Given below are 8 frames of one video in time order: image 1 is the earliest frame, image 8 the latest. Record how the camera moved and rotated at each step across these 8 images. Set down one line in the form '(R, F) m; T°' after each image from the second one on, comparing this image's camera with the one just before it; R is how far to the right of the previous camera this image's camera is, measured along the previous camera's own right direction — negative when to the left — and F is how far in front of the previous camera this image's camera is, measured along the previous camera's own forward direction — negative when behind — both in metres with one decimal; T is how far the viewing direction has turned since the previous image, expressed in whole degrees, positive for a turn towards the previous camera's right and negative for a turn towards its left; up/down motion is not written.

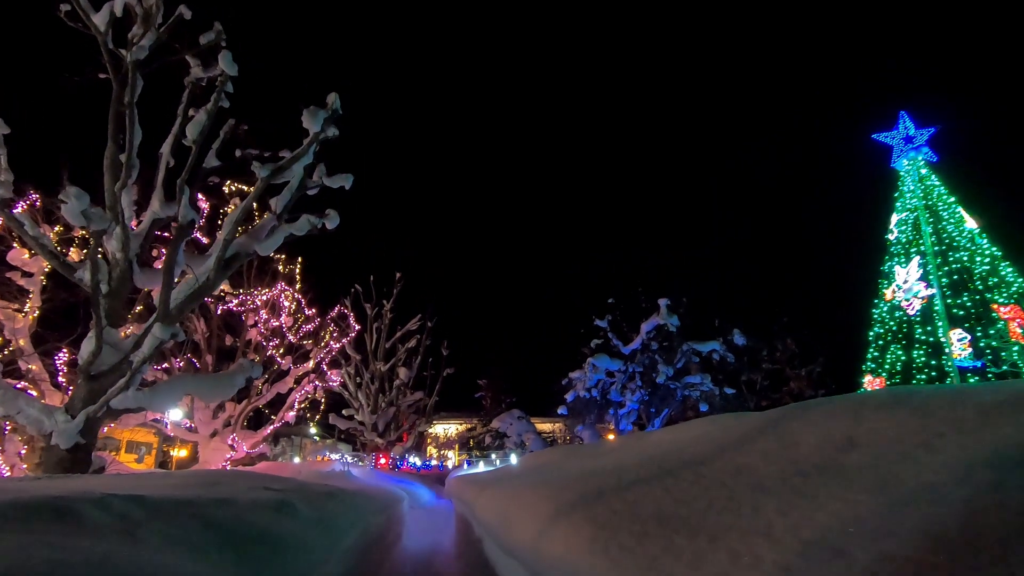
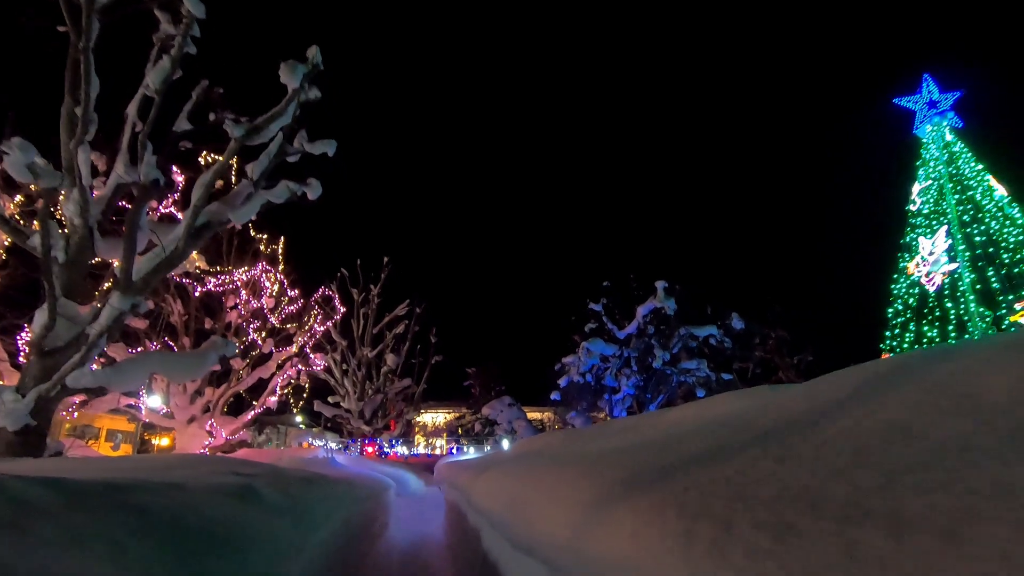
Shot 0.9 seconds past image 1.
(-0.1, +0.5) m; +1°
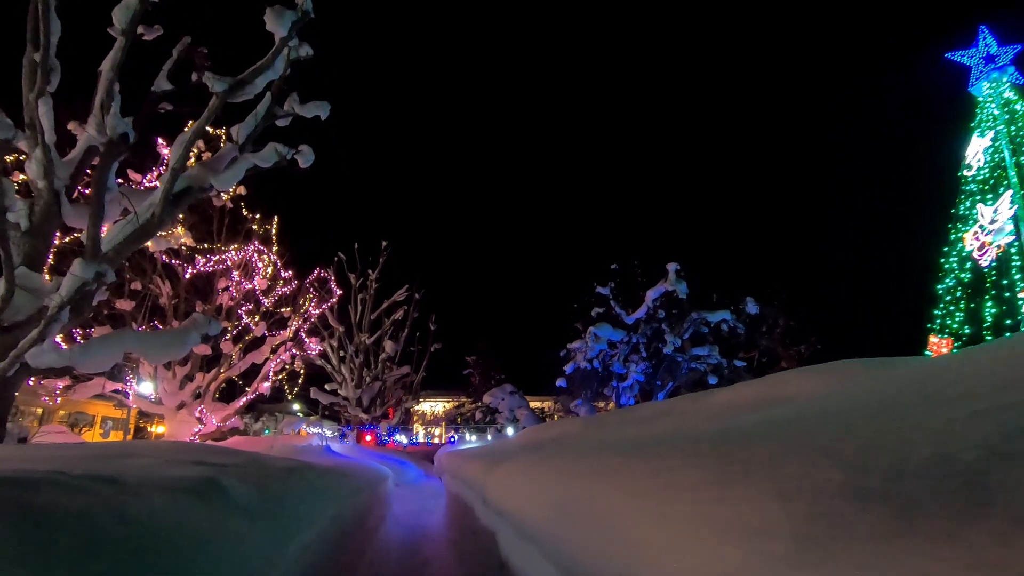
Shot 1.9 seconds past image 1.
(-0.1, +0.6) m; 0°
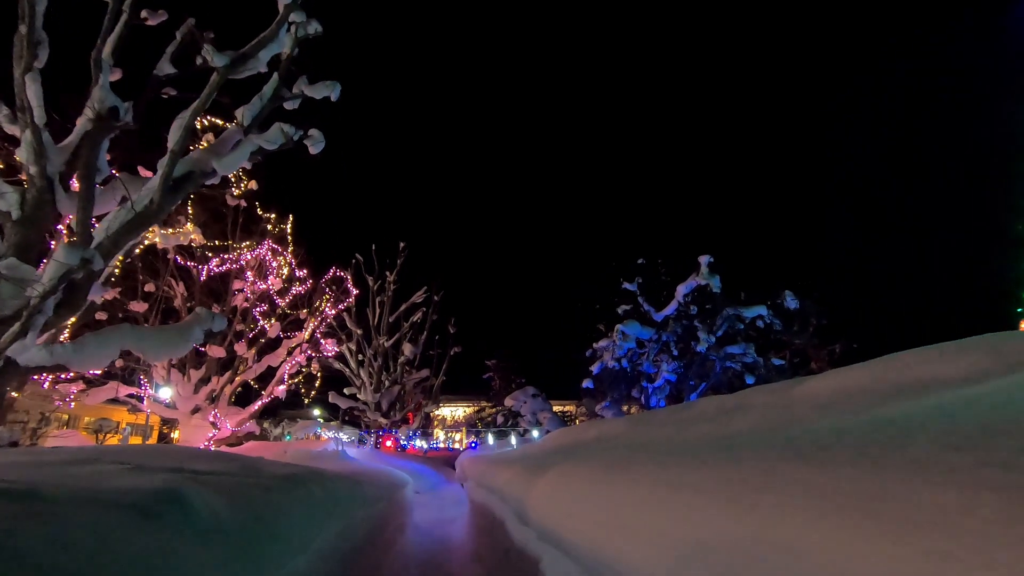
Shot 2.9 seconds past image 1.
(-0.1, +0.5) m; -2°
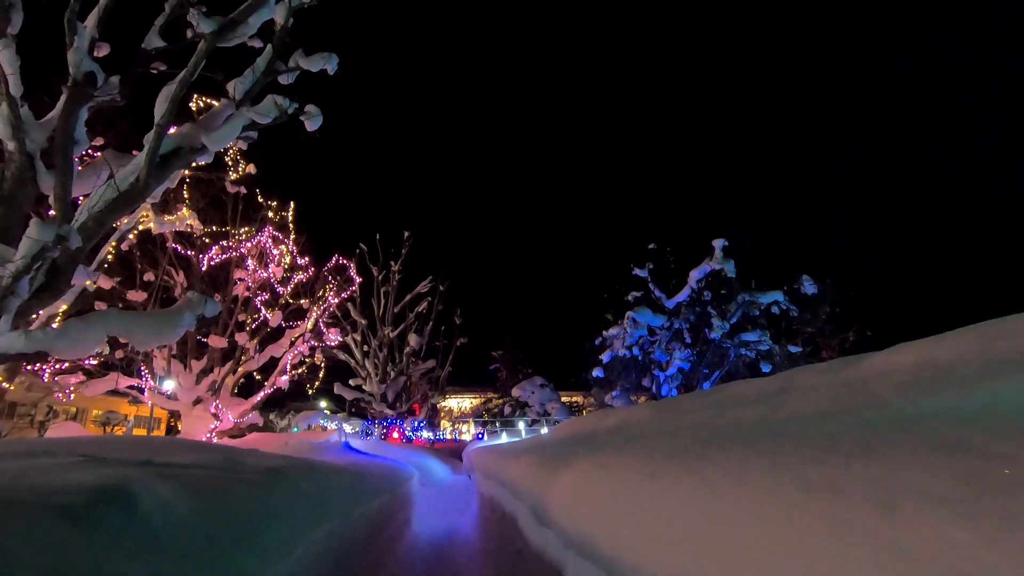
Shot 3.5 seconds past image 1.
(0.0, +0.3) m; -1°
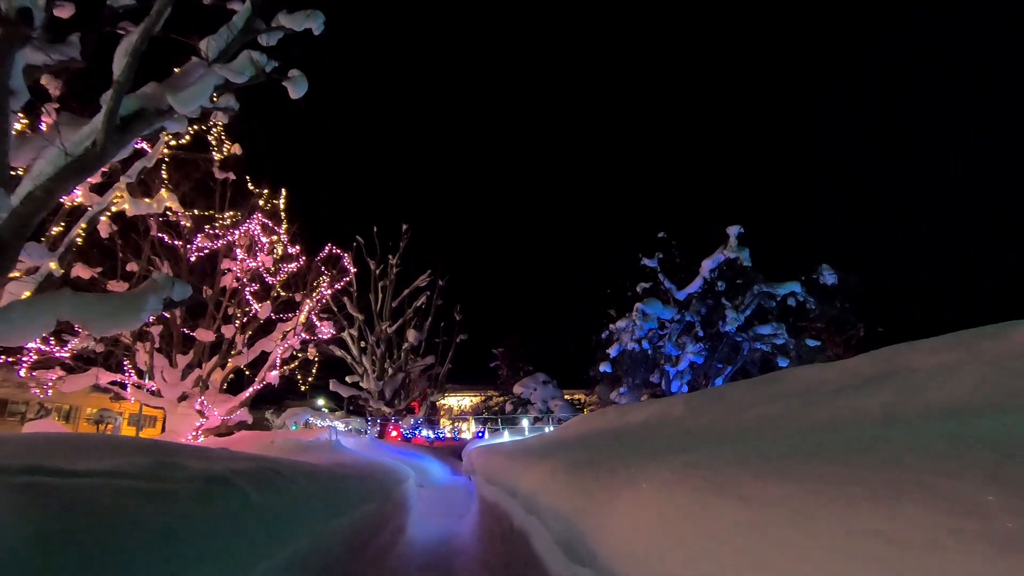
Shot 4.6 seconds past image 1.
(0.0, +0.6) m; 0°
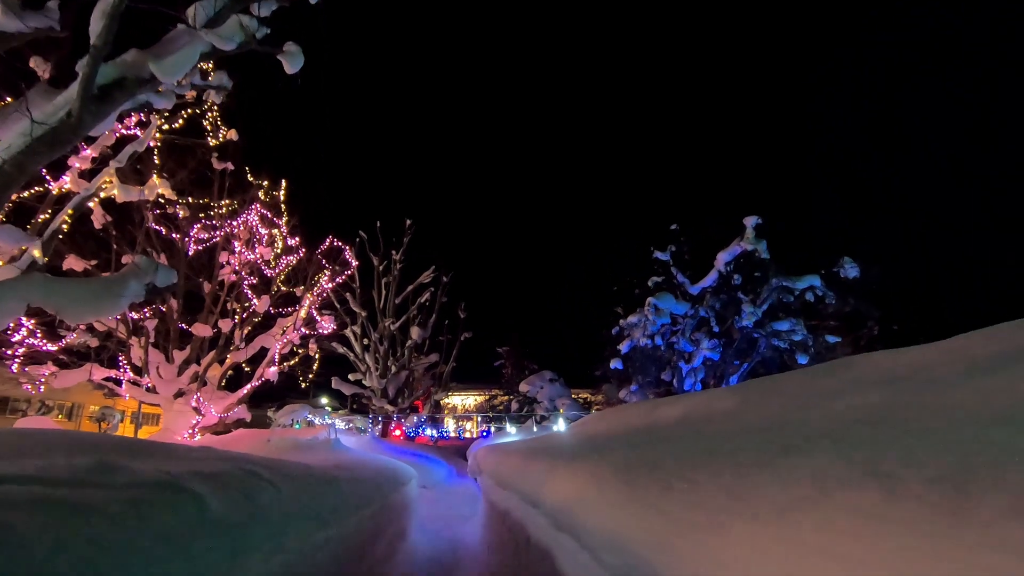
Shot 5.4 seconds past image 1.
(0.0, +0.4) m; 0°
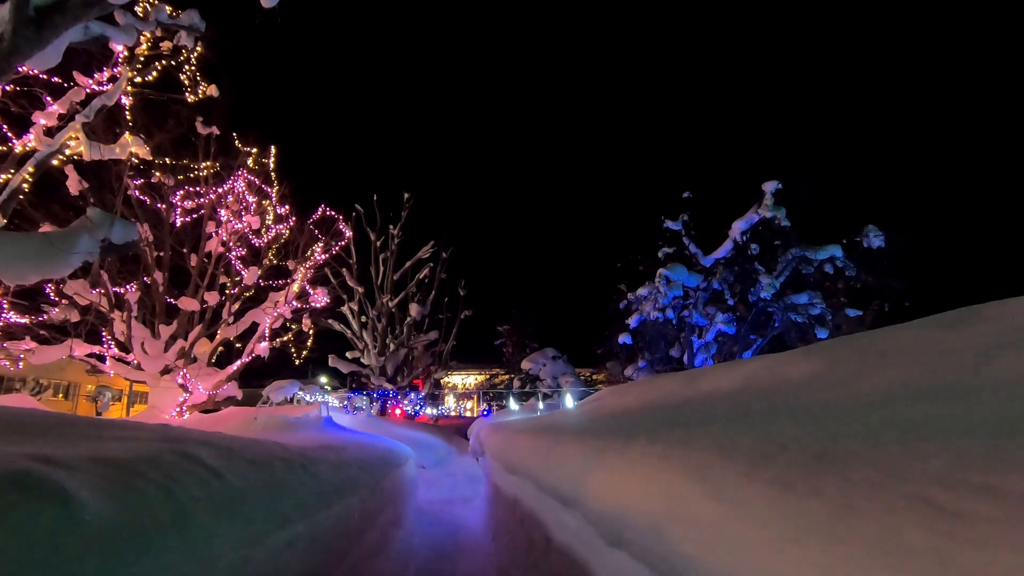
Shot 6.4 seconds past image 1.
(0.0, +0.6) m; 0°
